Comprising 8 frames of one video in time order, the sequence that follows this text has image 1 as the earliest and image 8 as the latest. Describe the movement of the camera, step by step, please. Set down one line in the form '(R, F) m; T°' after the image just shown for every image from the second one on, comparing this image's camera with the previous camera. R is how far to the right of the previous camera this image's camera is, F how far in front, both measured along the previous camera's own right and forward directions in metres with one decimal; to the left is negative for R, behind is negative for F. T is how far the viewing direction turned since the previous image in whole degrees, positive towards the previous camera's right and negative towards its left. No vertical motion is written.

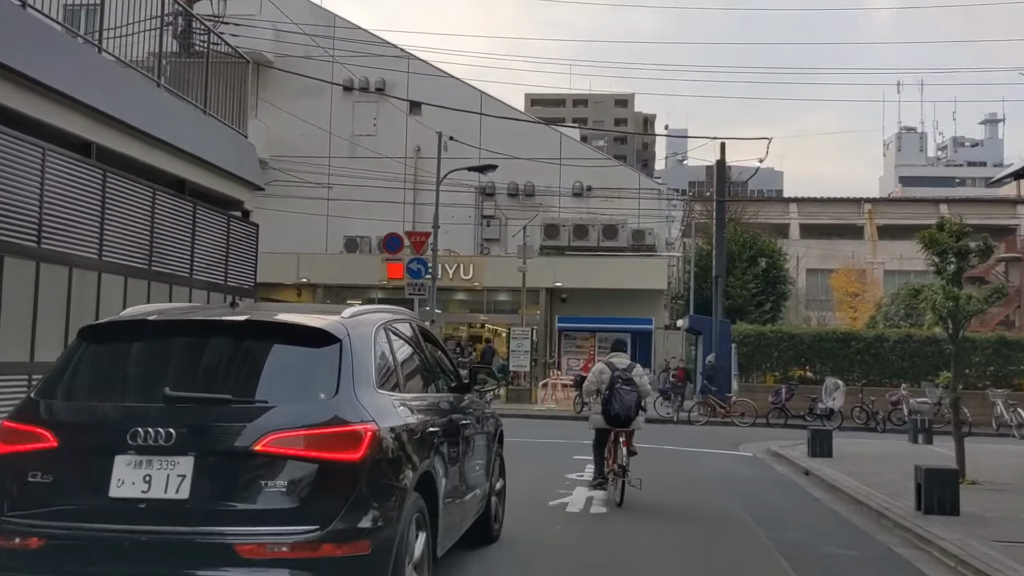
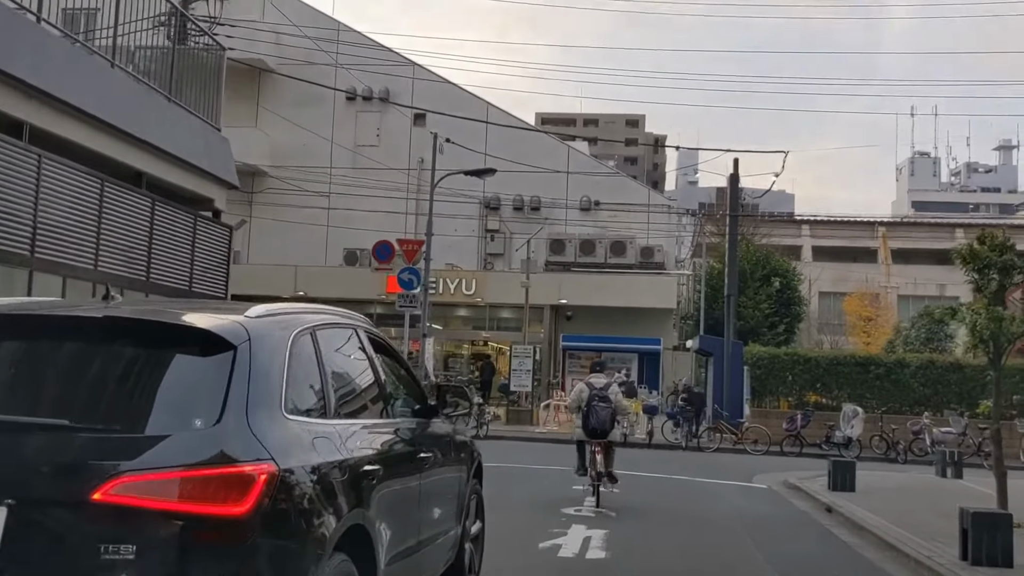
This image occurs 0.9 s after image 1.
(+0.2, +1.2) m; -1°
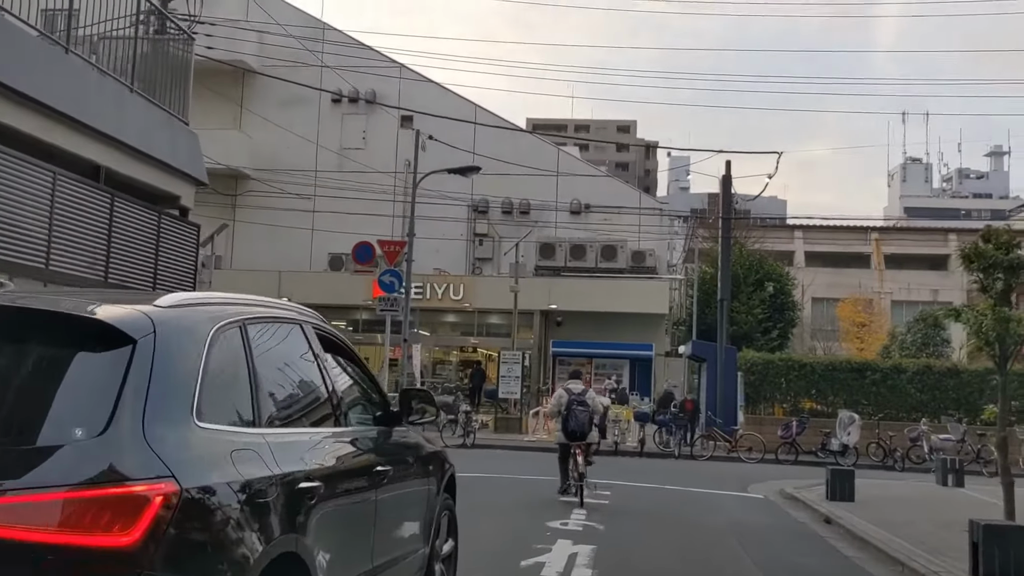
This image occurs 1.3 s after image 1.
(+0.1, +0.6) m; 0°
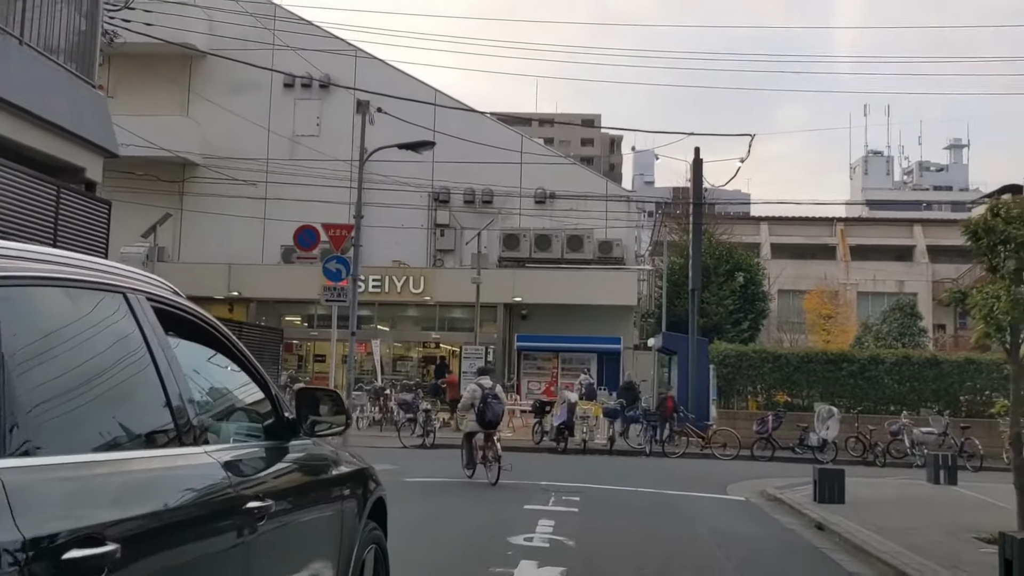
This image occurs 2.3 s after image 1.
(+0.1, +1.4) m; +2°
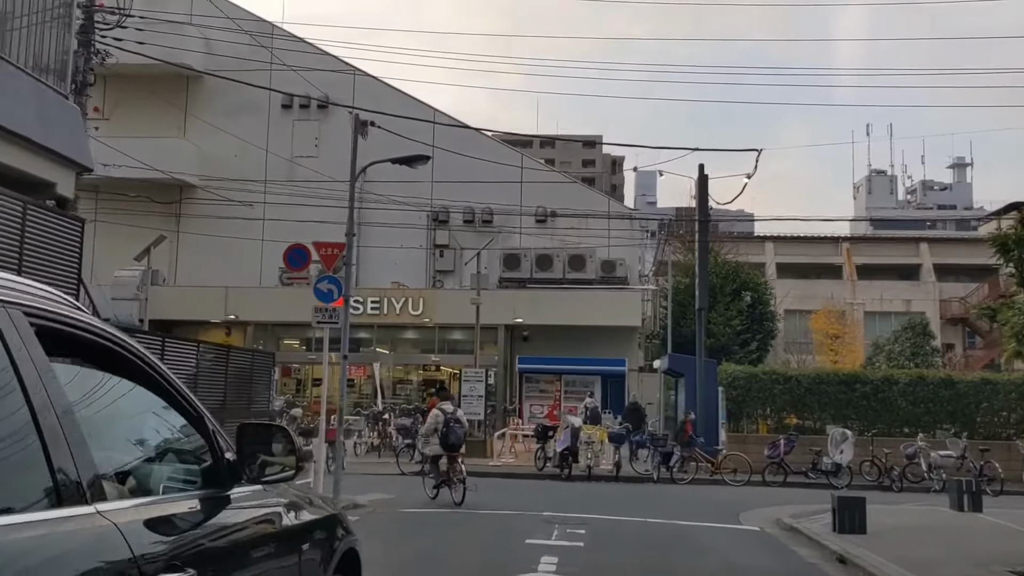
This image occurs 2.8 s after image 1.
(+0.1, +0.7) m; 0°
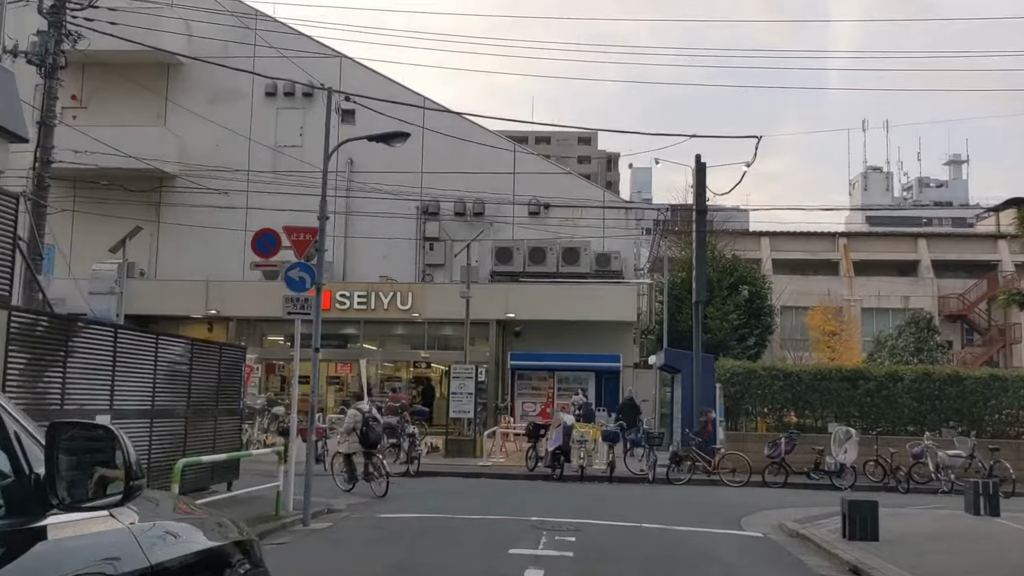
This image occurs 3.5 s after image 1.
(+0.1, +1.0) m; 0°
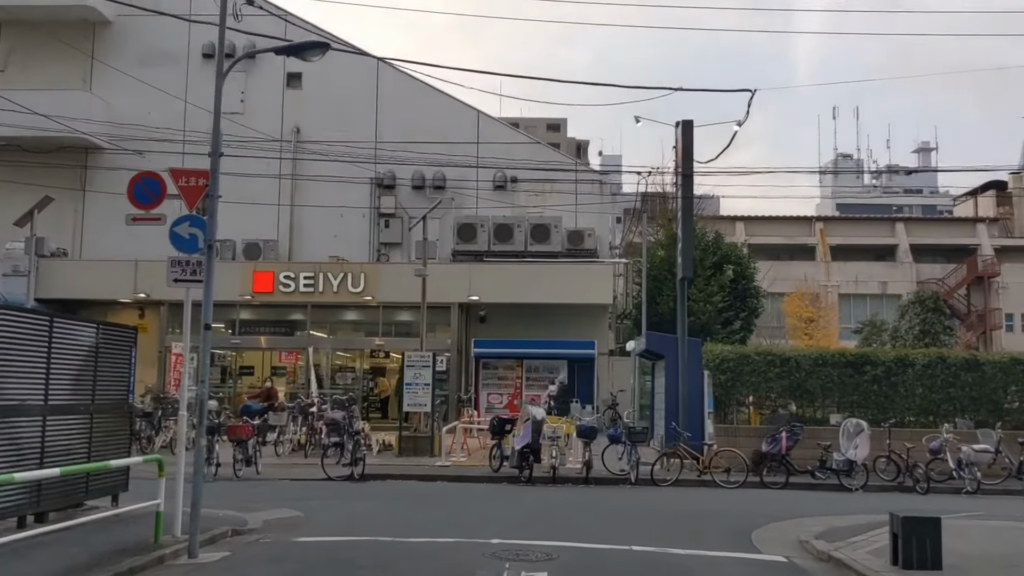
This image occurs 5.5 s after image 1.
(+0.2, +2.8) m; +2°
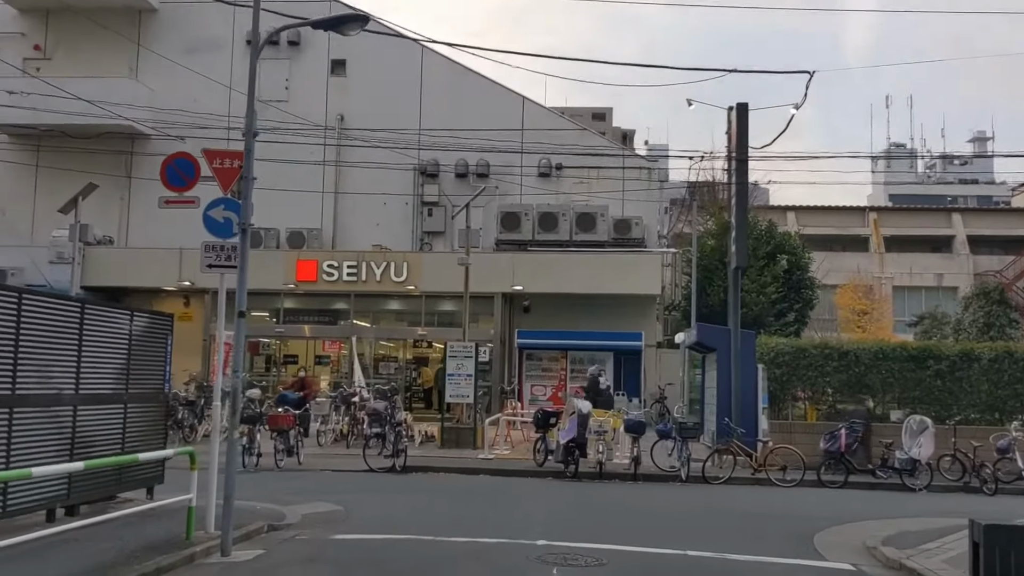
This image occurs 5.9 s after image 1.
(0.0, +0.6) m; -3°
